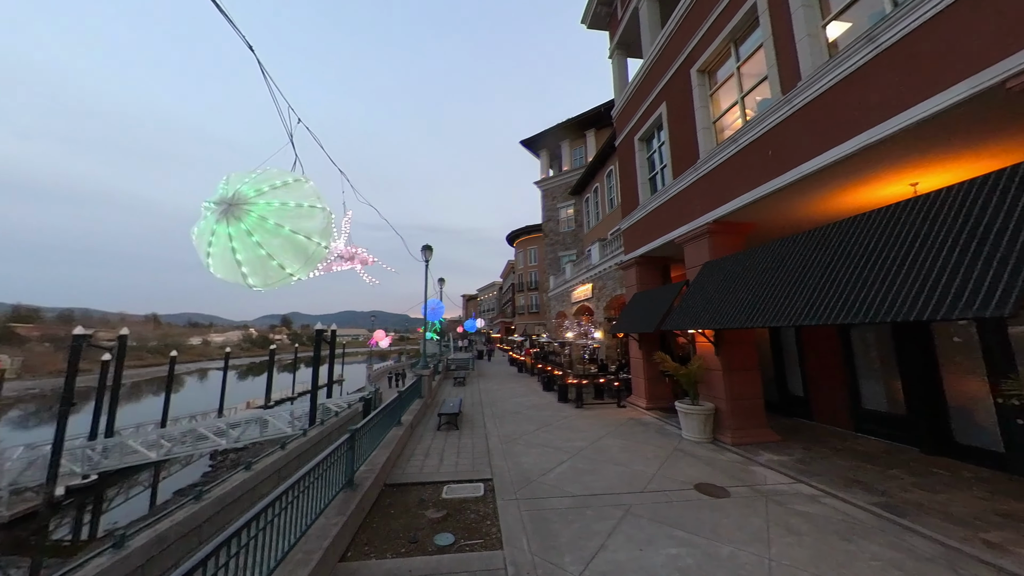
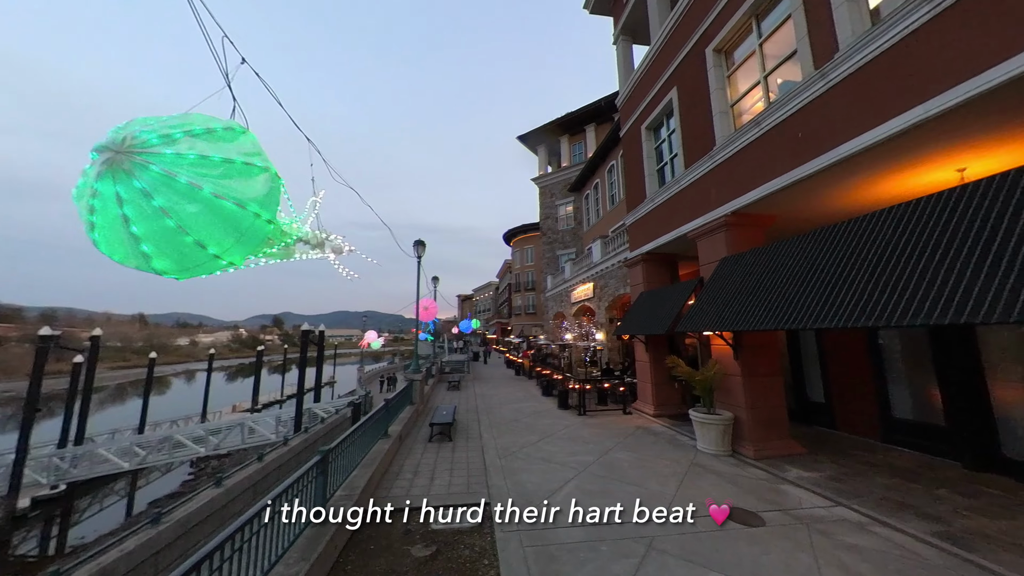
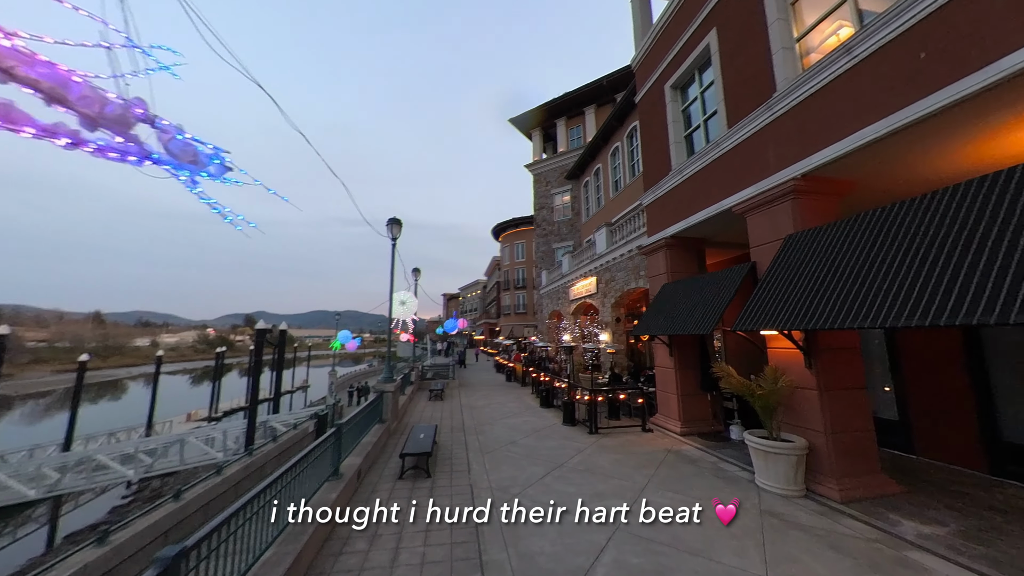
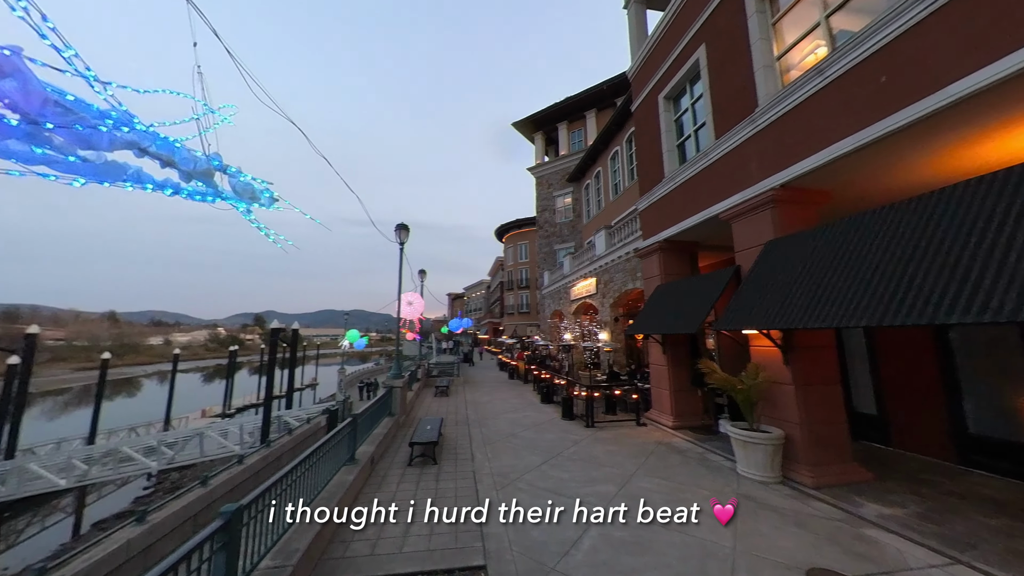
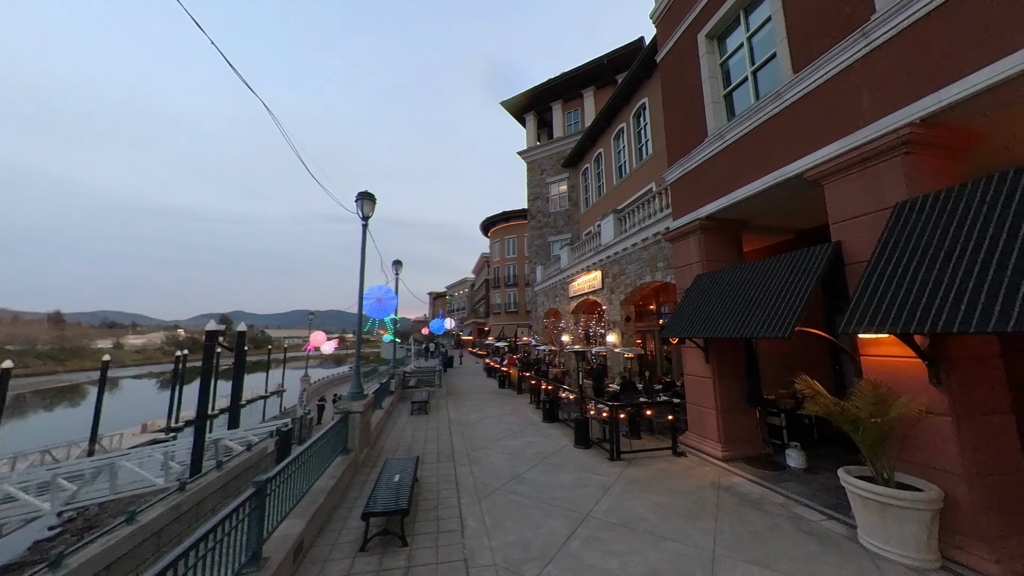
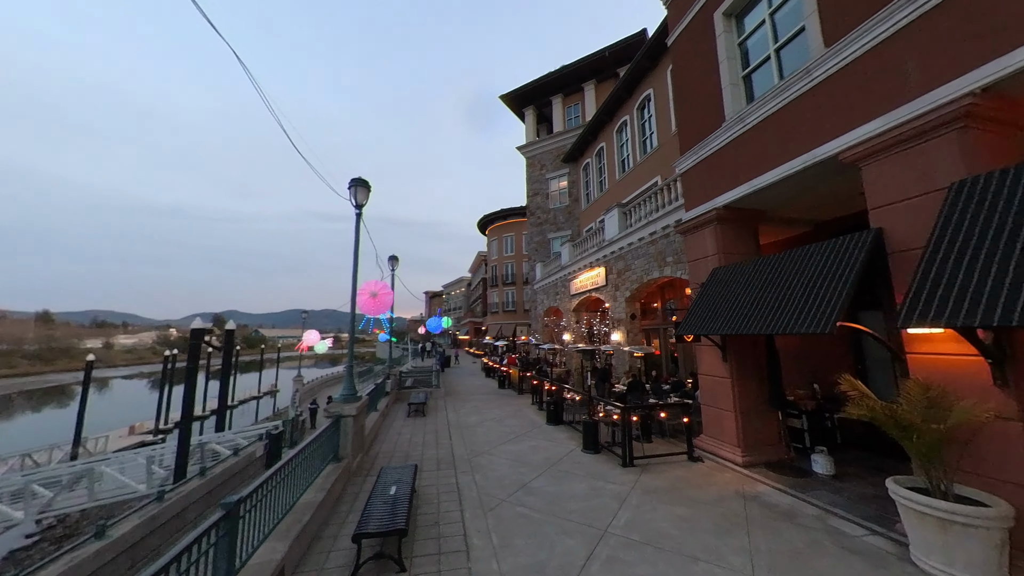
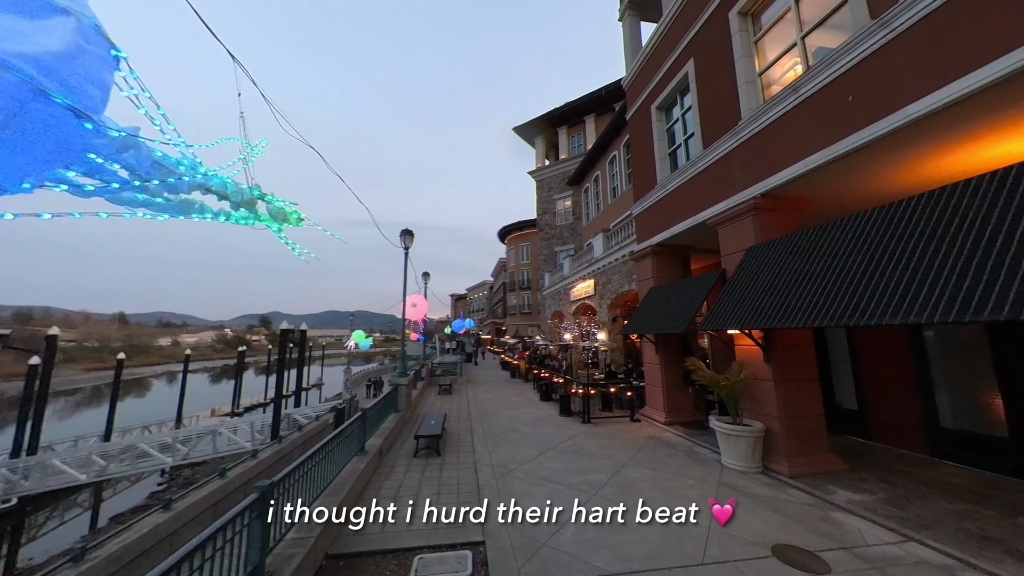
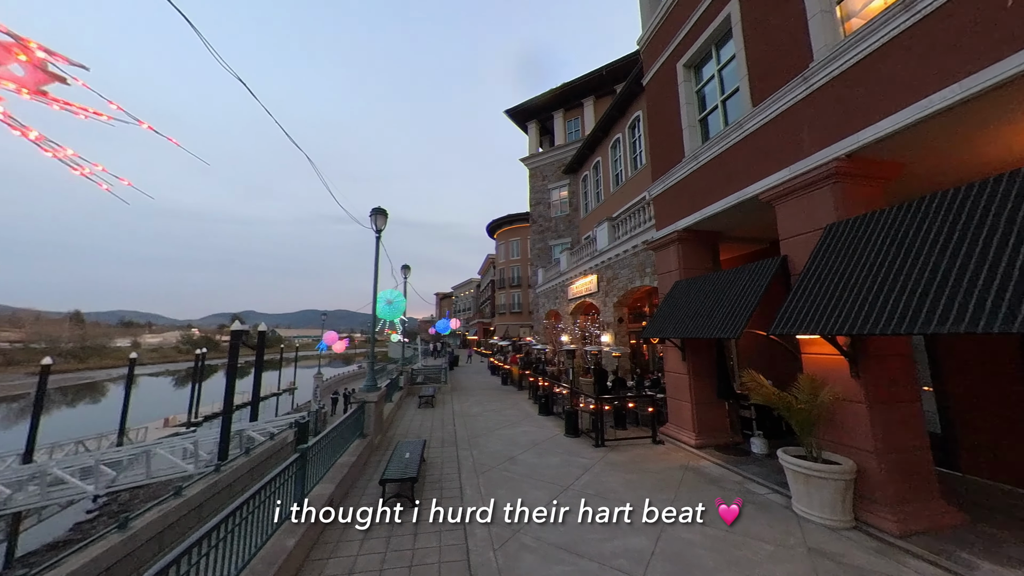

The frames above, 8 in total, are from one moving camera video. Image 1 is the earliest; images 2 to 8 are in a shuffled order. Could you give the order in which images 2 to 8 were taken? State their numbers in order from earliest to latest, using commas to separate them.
2, 7, 4, 3, 8, 5, 6
